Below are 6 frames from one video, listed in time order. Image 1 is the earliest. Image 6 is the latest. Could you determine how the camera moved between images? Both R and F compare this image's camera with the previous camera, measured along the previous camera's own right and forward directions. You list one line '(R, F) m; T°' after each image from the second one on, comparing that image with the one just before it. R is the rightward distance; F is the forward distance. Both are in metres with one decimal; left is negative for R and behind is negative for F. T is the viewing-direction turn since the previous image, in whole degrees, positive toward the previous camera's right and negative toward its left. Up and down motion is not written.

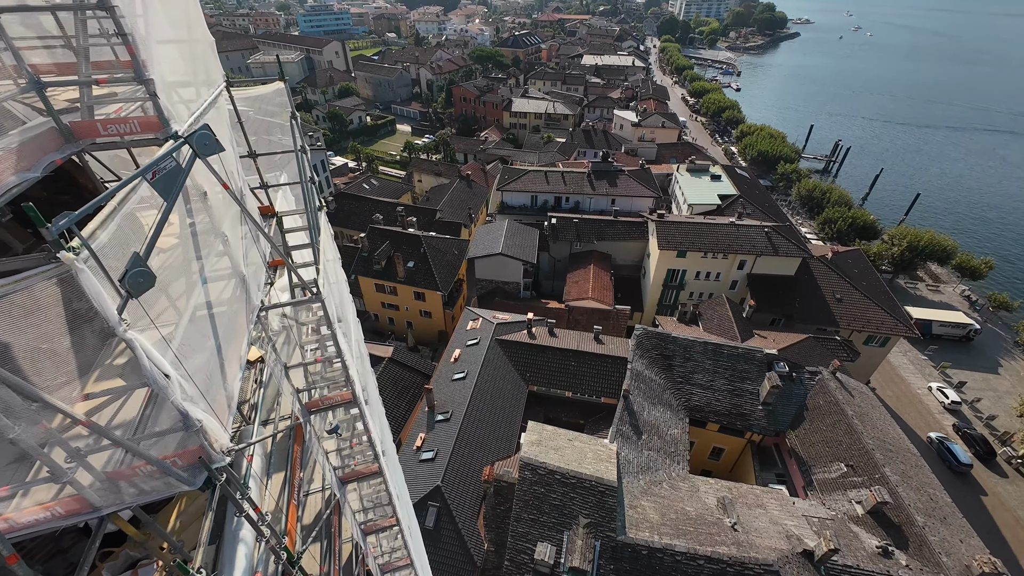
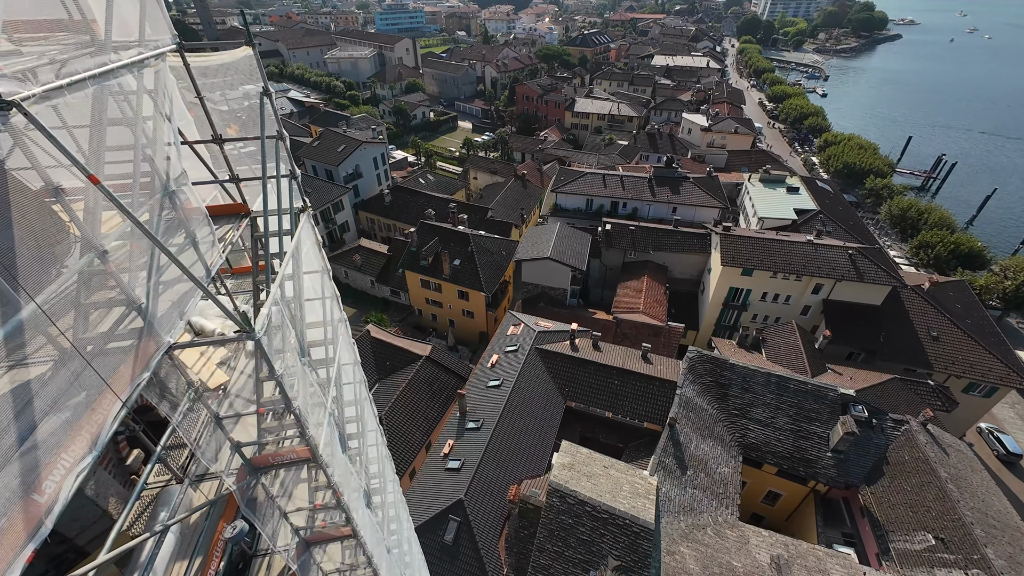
(+0.3, +1.2) m; -7°
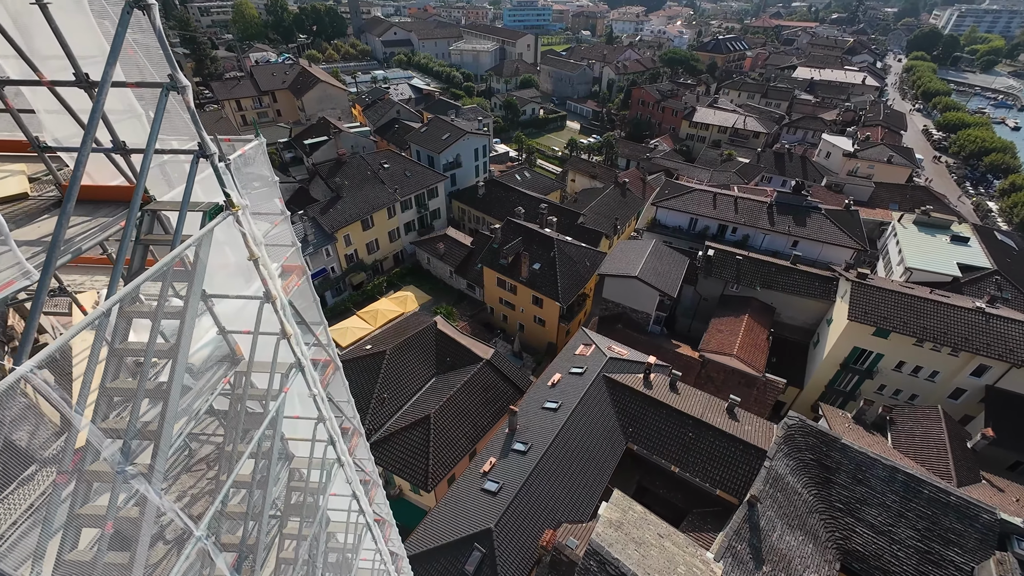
(+0.3, +1.8) m; -11°
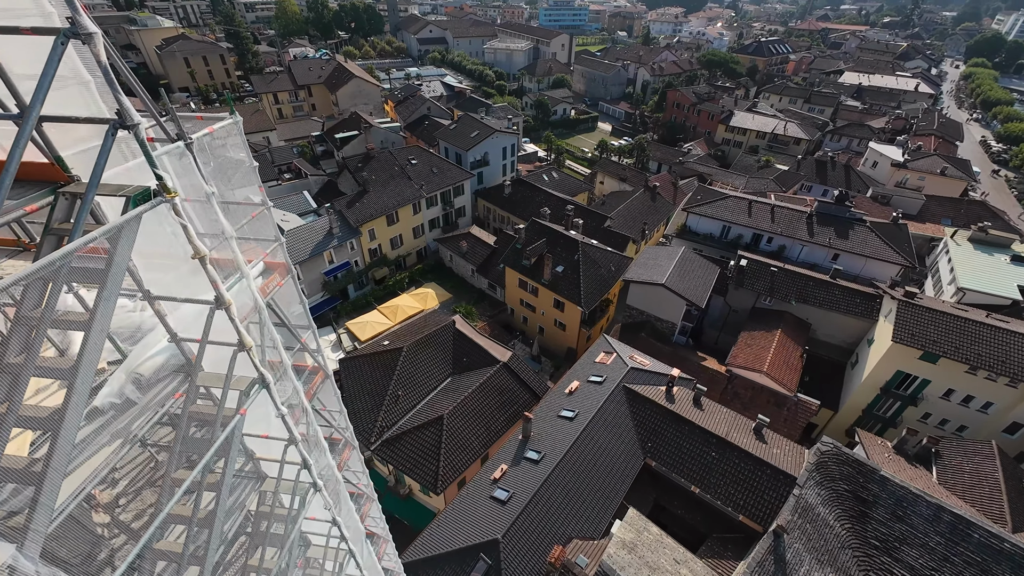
(+0.1, +0.6) m; -3°
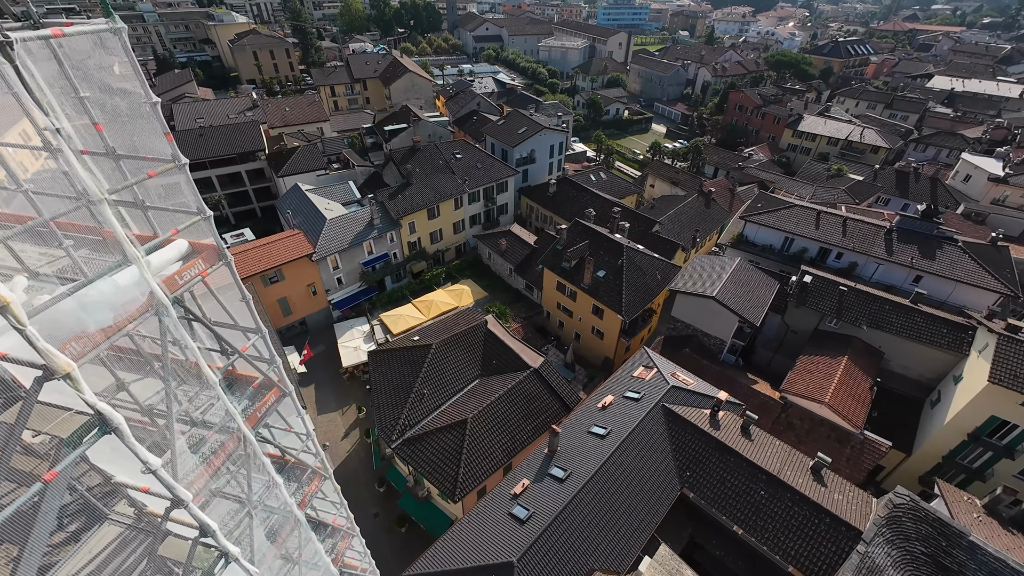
(+0.2, +1.2) m; -5°
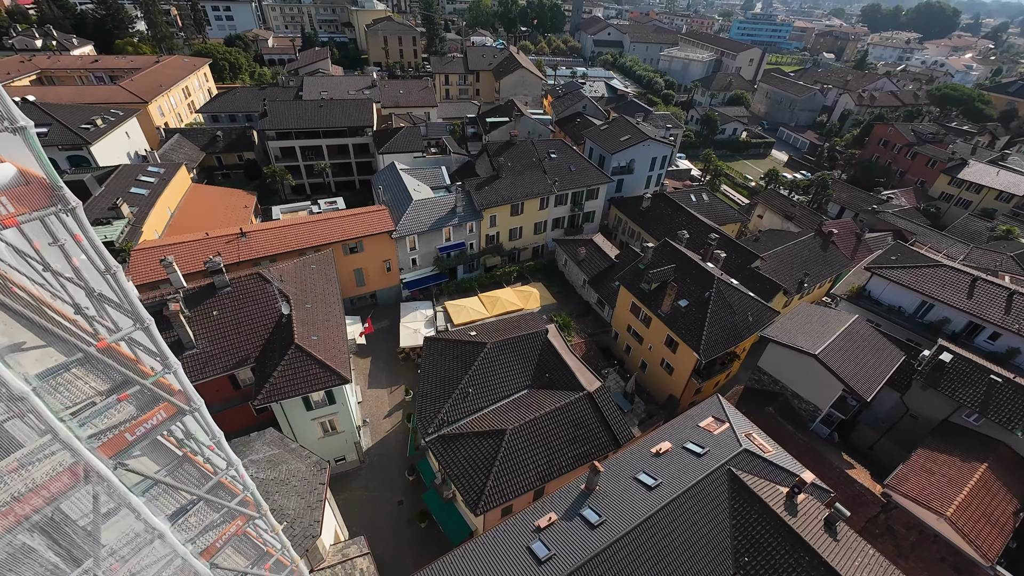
(+0.3, +1.5) m; -10°
